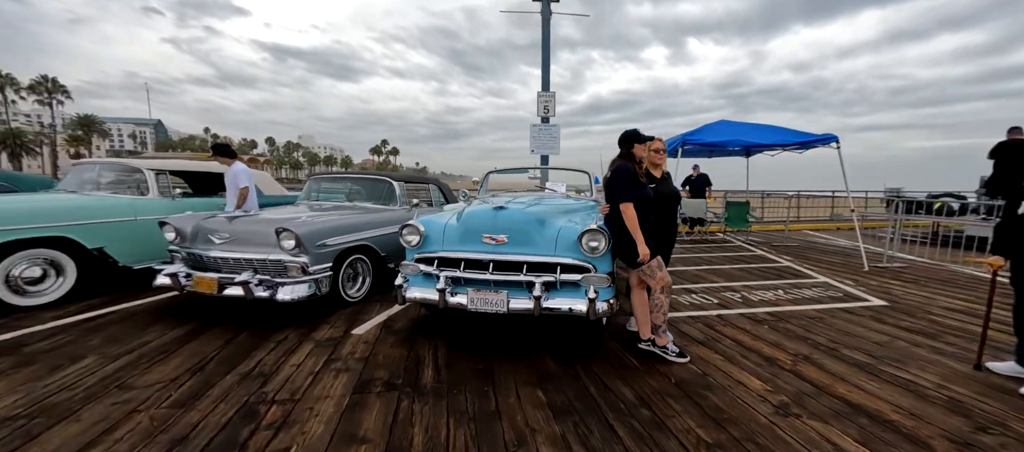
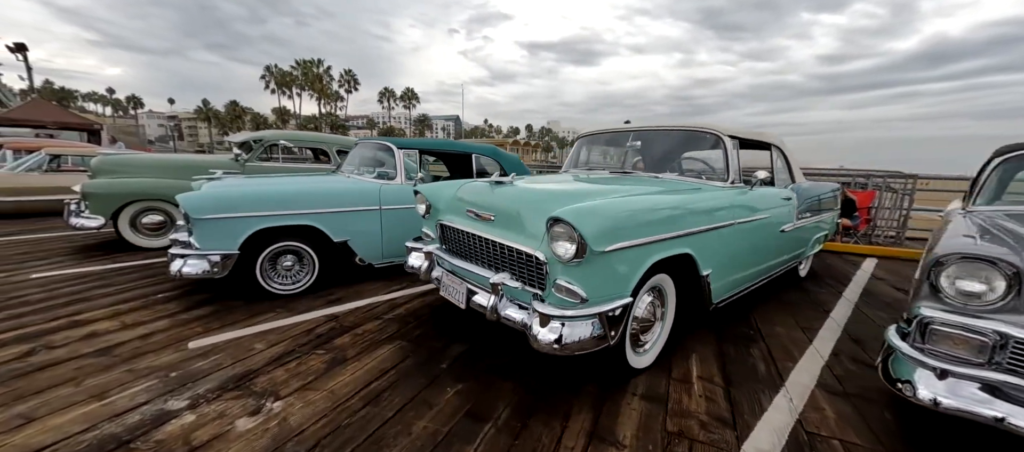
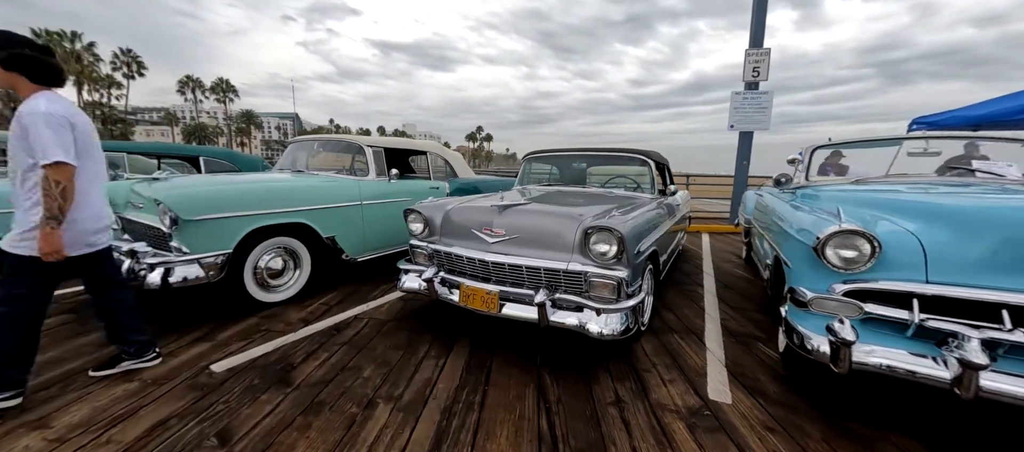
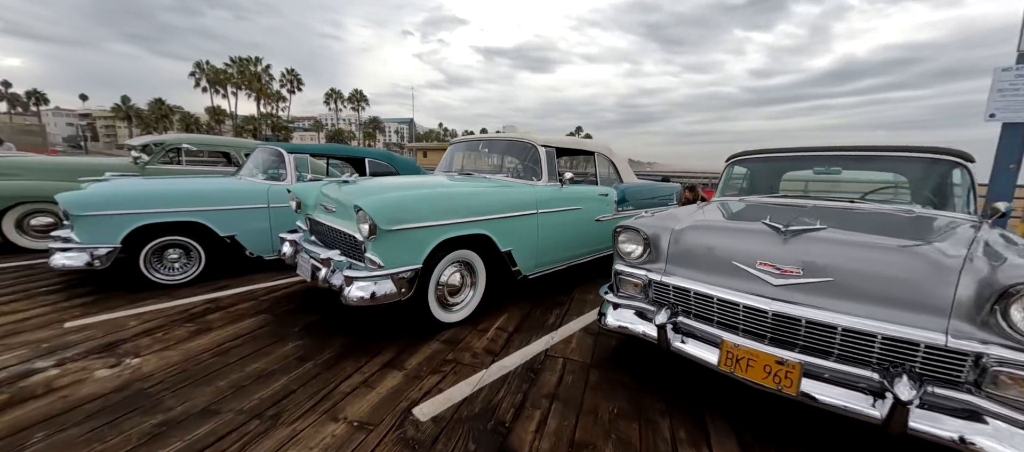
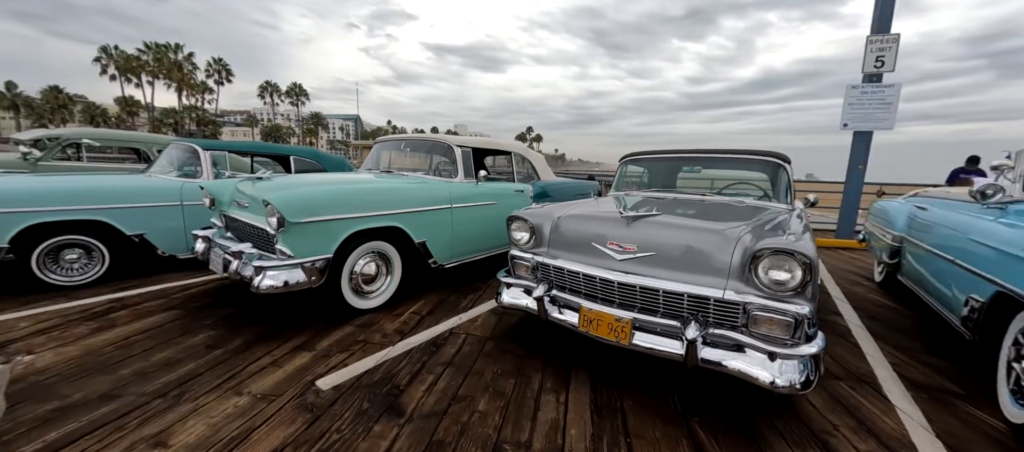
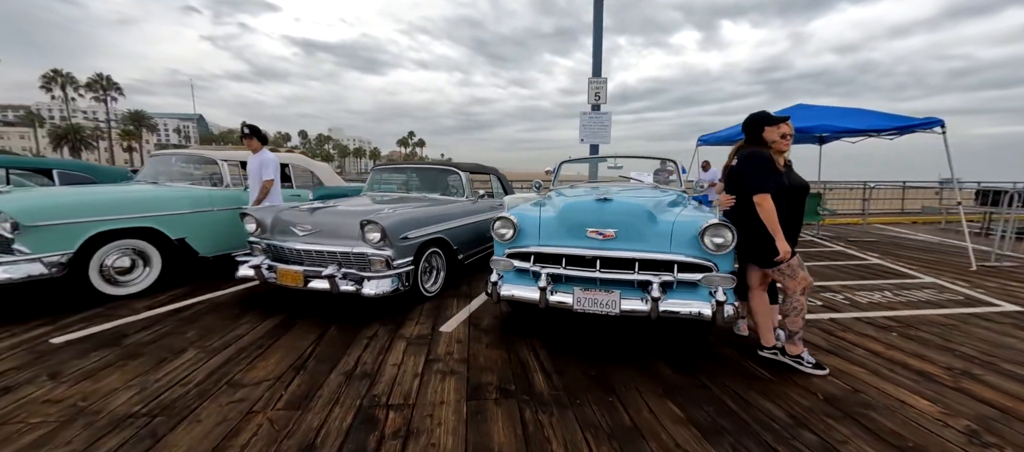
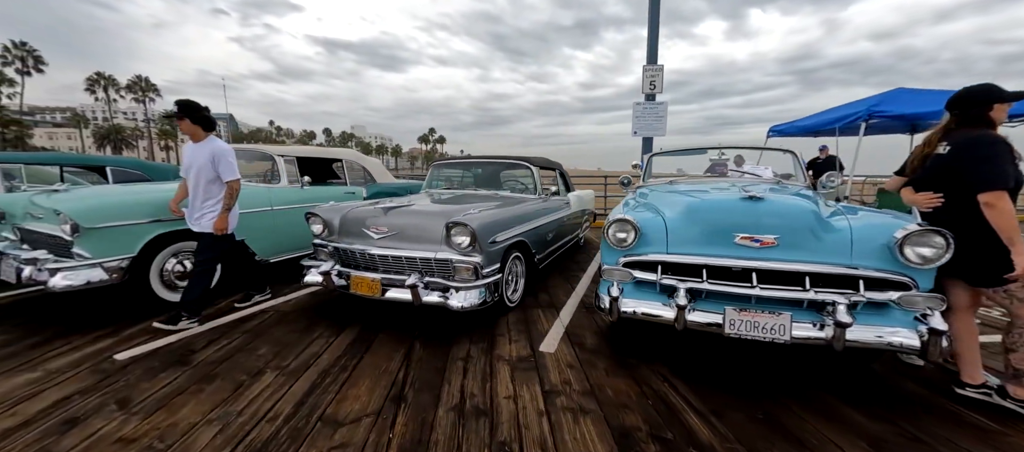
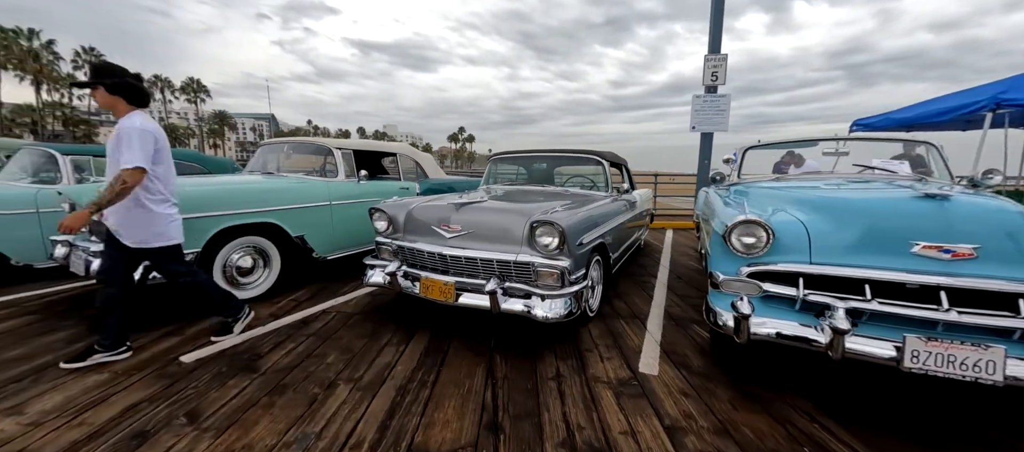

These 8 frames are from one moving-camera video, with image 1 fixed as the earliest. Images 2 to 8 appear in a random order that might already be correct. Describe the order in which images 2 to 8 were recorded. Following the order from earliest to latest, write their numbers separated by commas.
6, 7, 8, 3, 5, 4, 2
